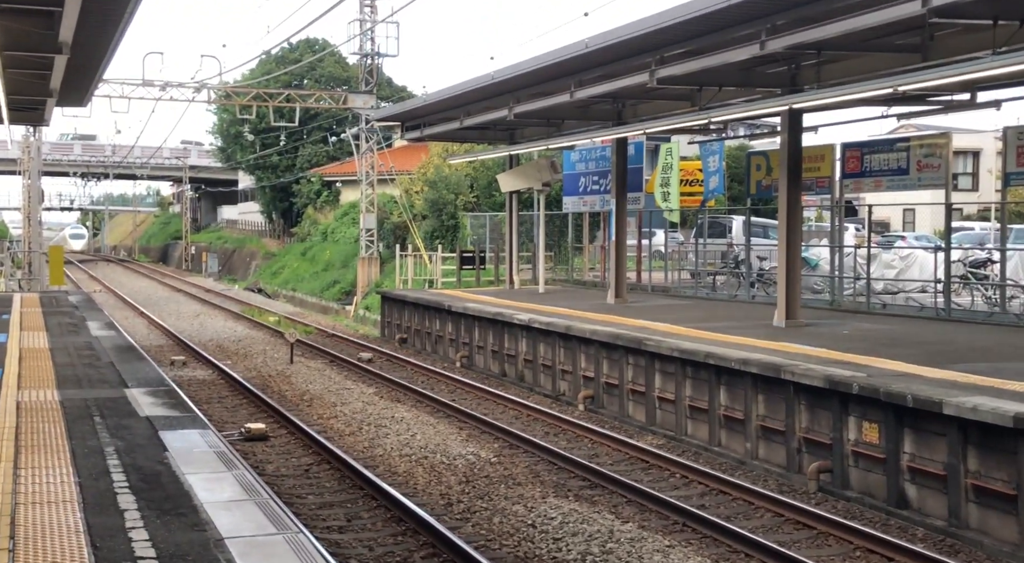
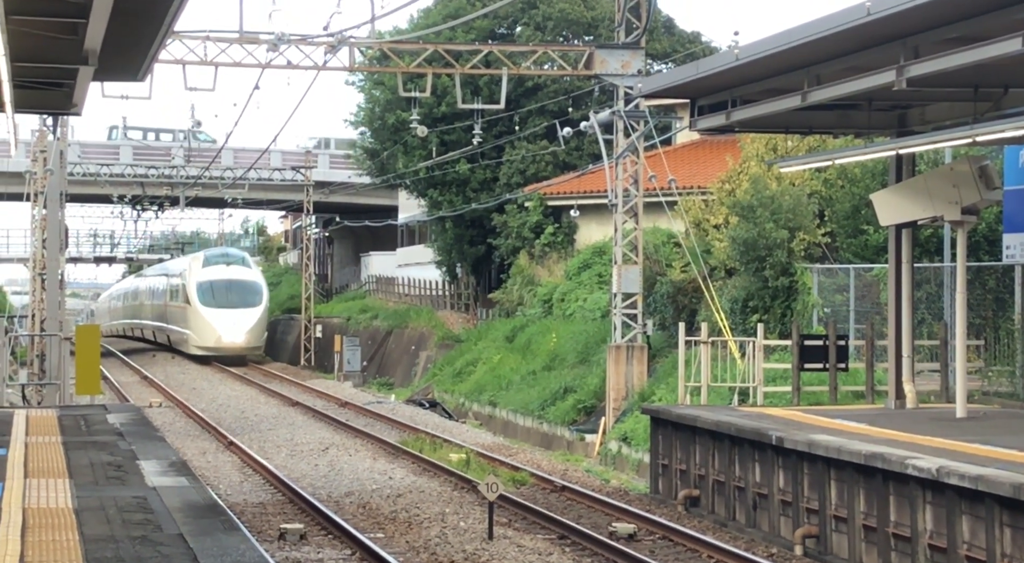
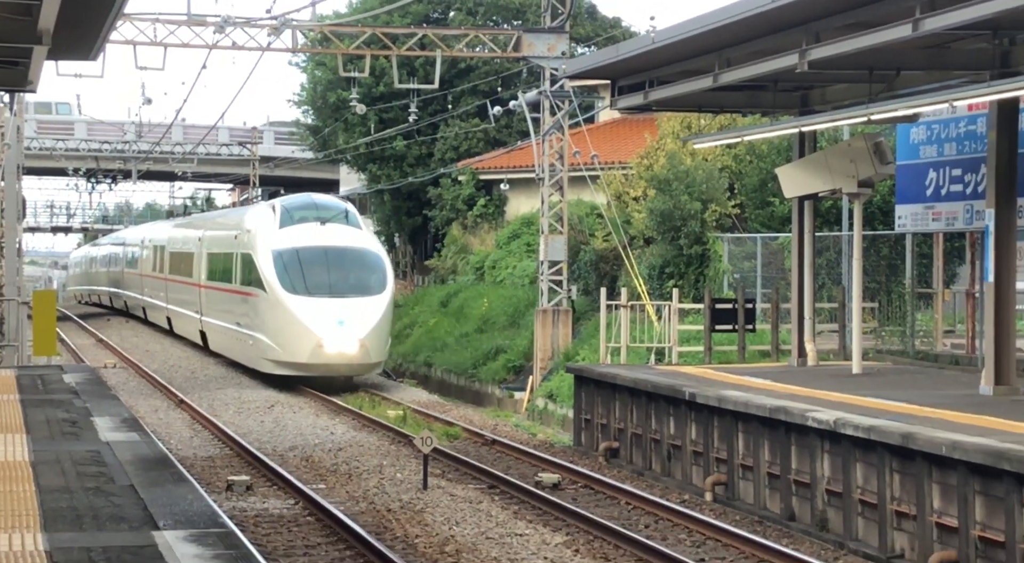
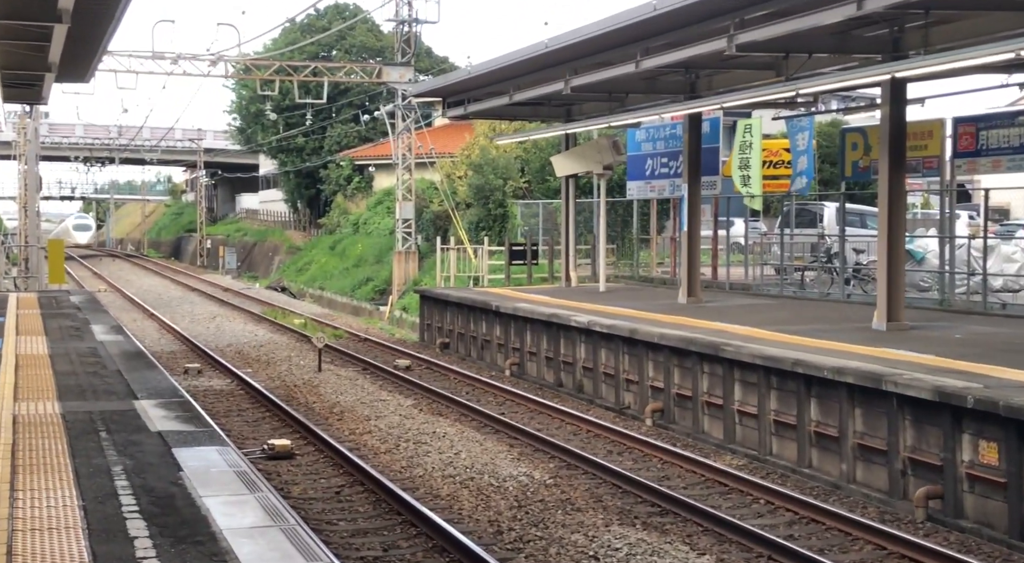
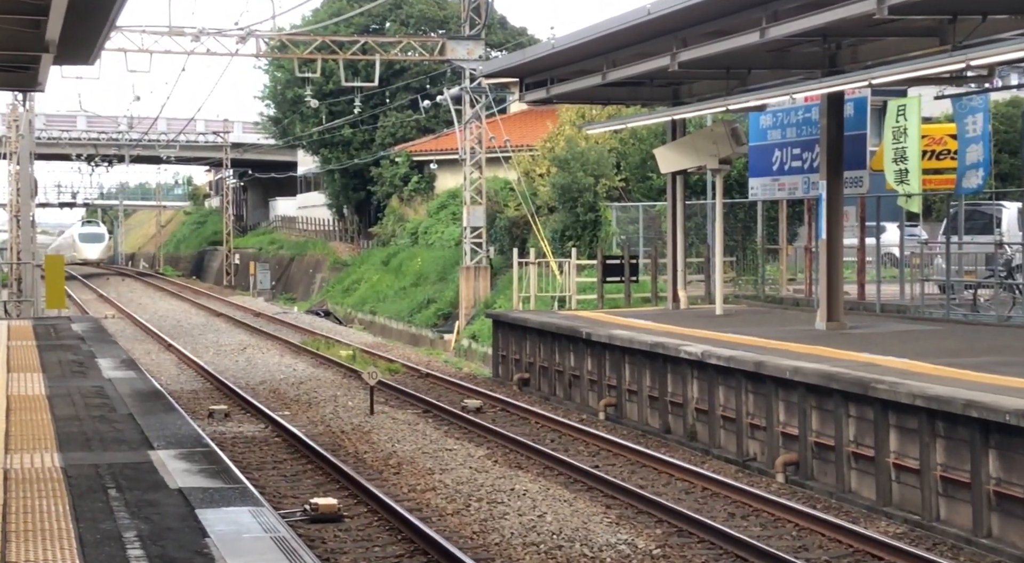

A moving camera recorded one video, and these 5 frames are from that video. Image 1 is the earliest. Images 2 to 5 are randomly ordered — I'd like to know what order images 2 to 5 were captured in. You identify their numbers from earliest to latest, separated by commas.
4, 5, 2, 3
